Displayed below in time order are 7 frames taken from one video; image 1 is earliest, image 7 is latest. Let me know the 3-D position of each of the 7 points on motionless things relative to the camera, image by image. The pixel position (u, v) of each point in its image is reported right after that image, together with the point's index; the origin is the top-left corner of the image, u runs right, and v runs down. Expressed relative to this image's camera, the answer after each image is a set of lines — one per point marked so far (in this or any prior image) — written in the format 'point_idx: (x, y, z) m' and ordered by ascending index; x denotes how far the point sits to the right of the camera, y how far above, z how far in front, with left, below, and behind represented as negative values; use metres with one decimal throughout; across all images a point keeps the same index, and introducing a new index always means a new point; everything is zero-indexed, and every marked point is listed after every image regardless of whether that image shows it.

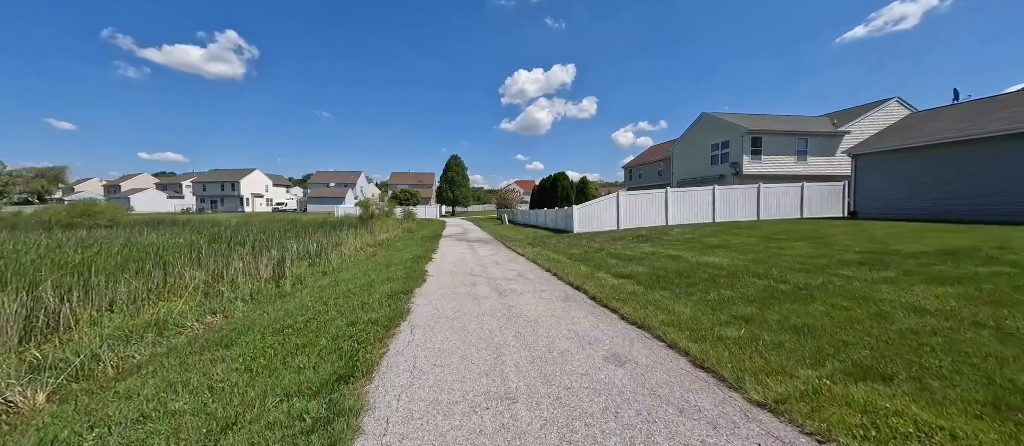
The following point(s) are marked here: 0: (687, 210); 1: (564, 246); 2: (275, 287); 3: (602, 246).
0: (+7.8, +0.6, +15.4) m
1: (+1.6, -0.7, +10.6) m
2: (-5.1, -1.4, +7.4) m
3: (+2.6, -0.7, +10.1) m
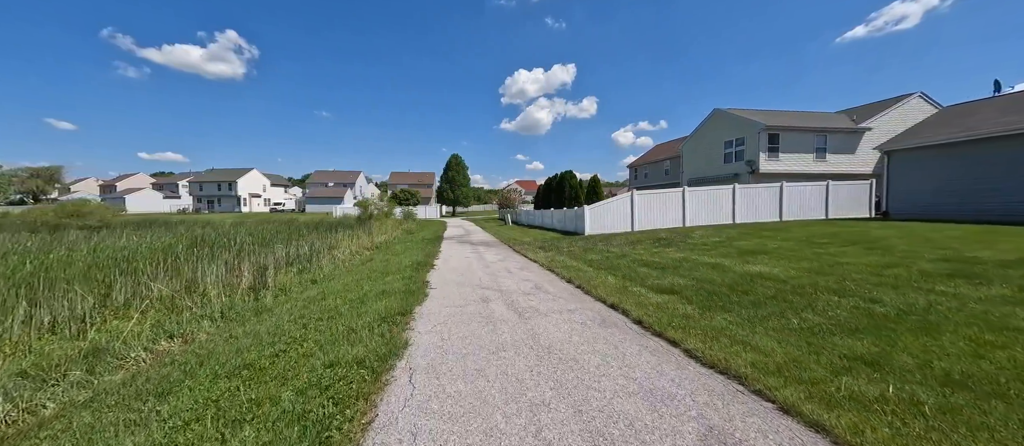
0: (+8.0, +0.5, +14.4) m
1: (+1.9, -0.8, +9.6) m
2: (-4.8, -1.4, +6.4) m
3: (+2.9, -0.7, +9.1) m
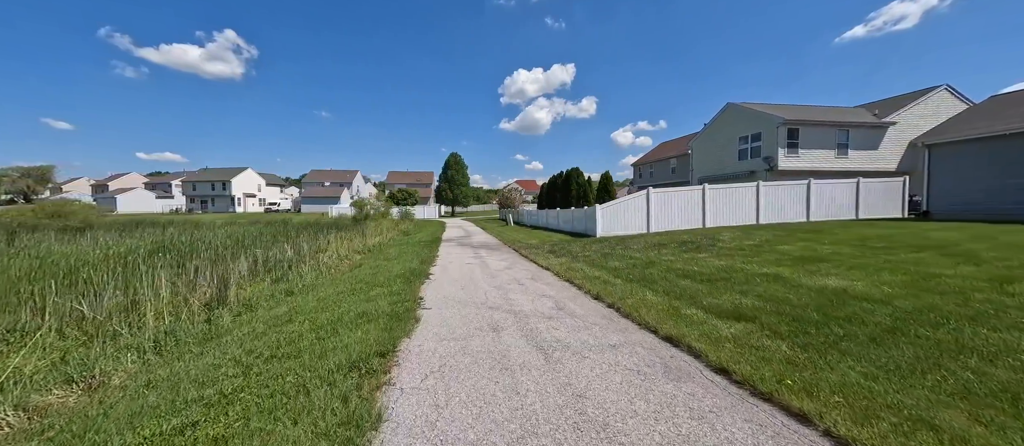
0: (+8.2, +0.5, +13.2) m
1: (+2.1, -0.8, +8.4) m
2: (-4.6, -1.5, +5.2) m
3: (+3.1, -0.8, +7.9) m
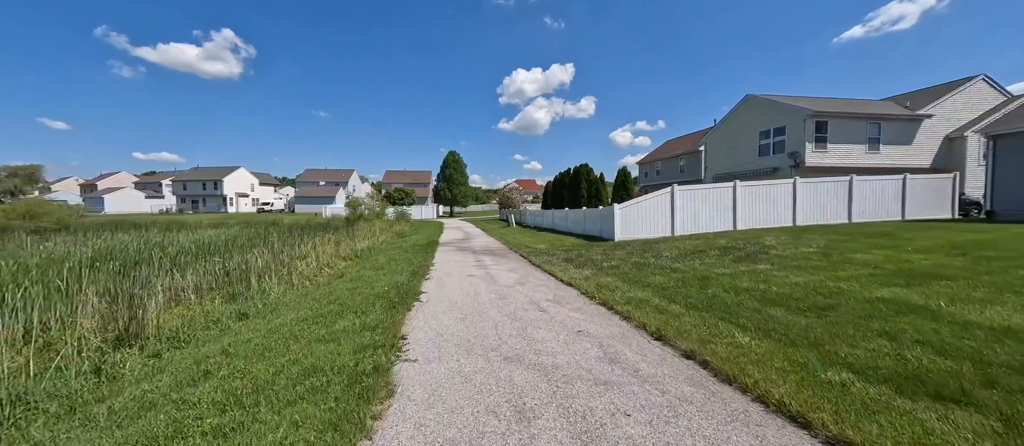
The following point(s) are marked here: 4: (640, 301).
0: (+8.4, +0.4, +11.7) m
1: (+2.3, -0.9, +6.9) m
2: (-4.4, -1.5, +3.7) m
3: (+3.3, -0.8, +6.4) m
4: (+1.7, -1.0, +4.4) m
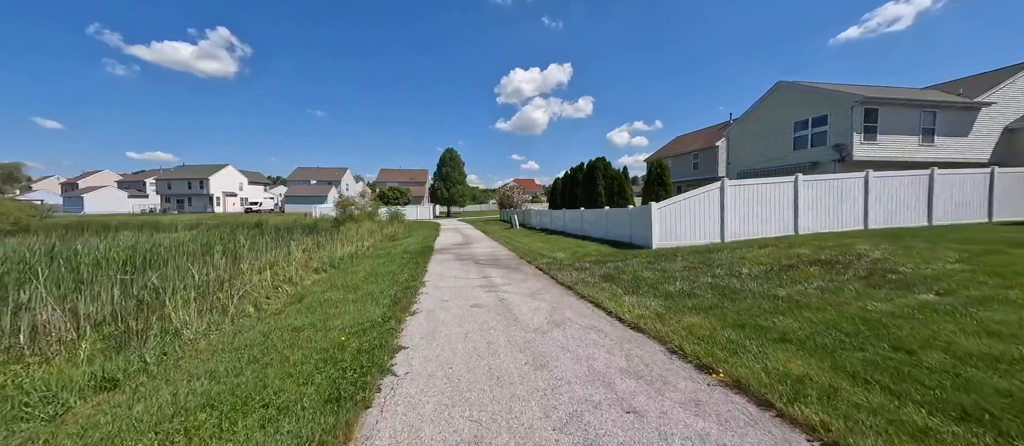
0: (+8.7, +0.4, +9.6) m
1: (+2.6, -0.9, +4.8) m
2: (-4.0, -1.6, +1.5) m
3: (+3.7, -0.9, +4.2) m
4: (+2.0, -1.1, +2.3) m
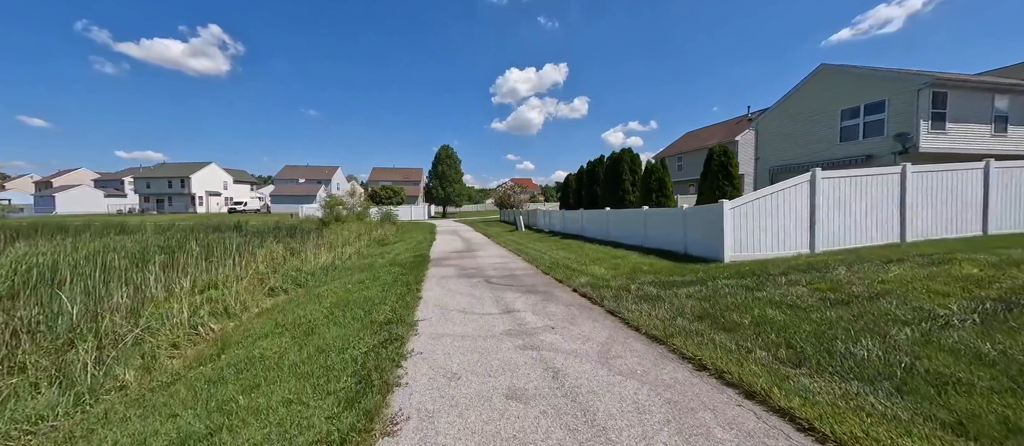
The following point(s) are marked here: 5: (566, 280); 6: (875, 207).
0: (+9.2, +0.3, +7.4) m
1: (+3.2, -1.0, +2.5) m
2: (-3.5, -1.7, -0.9) m
3: (+4.2, -1.0, +2.0) m
4: (+2.6, -1.2, 0.0) m
5: (+1.0, -1.1, +6.2) m
6: (+7.5, +0.4, +7.2) m
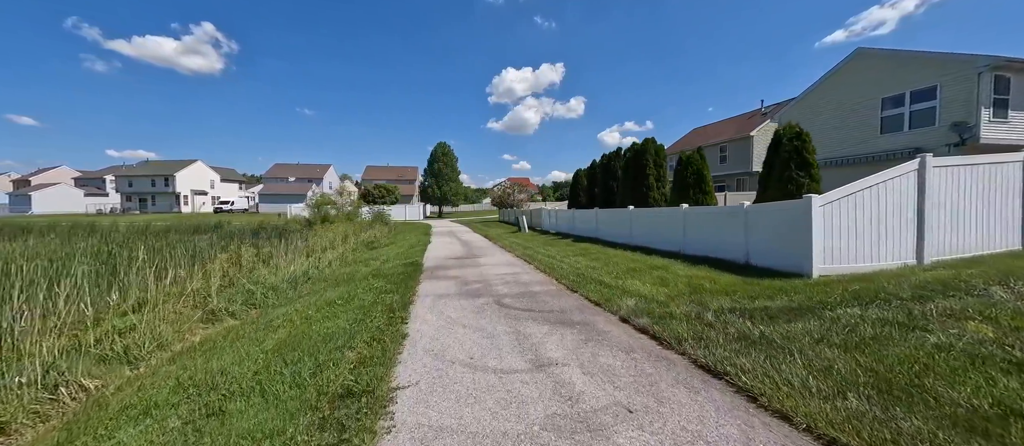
0: (+9.5, +0.2, +5.9) m
1: (+3.5, -1.1, +0.9) m
2: (-3.1, -1.7, -2.6) m
3: (+4.5, -1.0, +0.4) m
4: (+2.9, -1.2, -1.6) m
5: (+1.3, -1.1, +4.6) m
6: (+7.8, +0.3, +5.6) m
